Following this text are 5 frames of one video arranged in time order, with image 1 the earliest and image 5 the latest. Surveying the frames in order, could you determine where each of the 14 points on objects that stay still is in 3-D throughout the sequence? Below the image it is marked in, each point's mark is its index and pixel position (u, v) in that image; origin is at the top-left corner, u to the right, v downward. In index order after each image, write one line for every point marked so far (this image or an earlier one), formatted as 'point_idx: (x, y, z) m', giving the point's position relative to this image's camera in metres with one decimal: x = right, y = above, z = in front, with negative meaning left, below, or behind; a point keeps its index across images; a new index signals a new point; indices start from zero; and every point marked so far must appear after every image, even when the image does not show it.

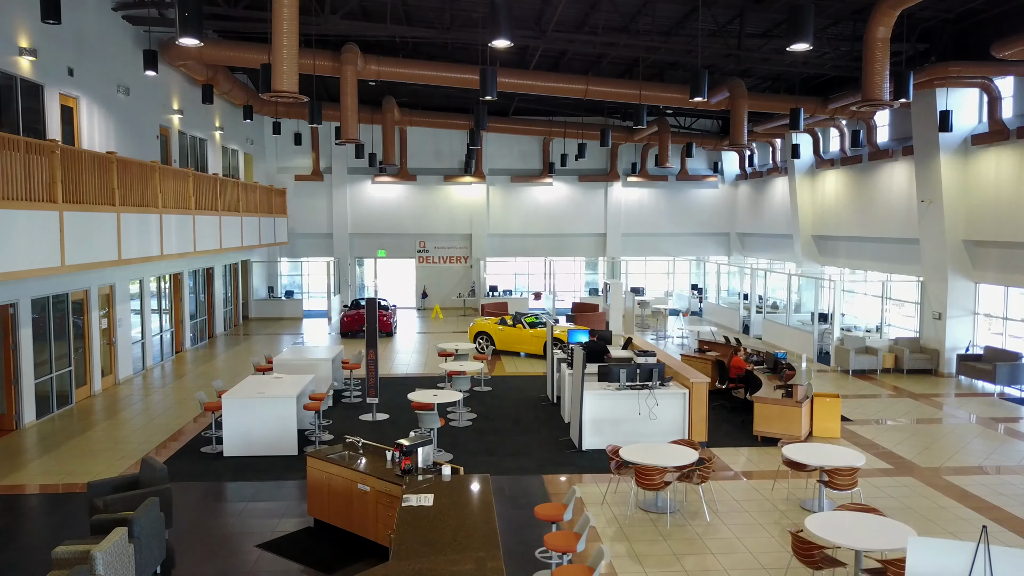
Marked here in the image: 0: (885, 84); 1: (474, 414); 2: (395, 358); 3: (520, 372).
0: (+4.5, +2.4, +9.8) m
1: (-0.6, -1.9, +12.1) m
2: (-2.5, -1.5, +18.0) m
3: (+0.1, -1.6, +15.6) m
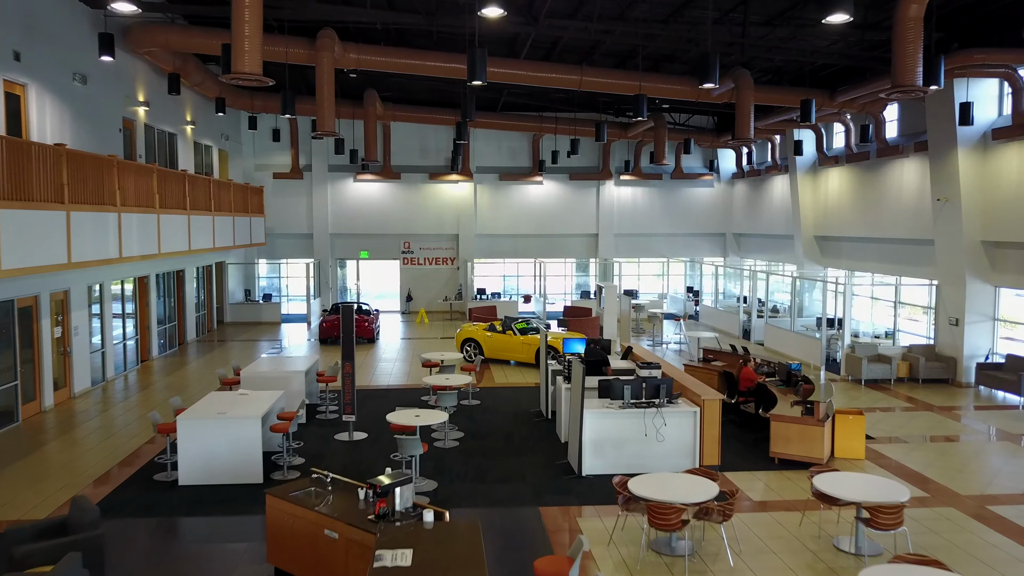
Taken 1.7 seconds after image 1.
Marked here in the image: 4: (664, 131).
0: (+4.4, +2.4, +8.8) m
1: (-0.7, -2.0, +11.1) m
2: (-2.8, -1.6, +16.9) m
3: (0.0, -1.7, +14.6) m
4: (+3.7, +3.8, +19.6) m
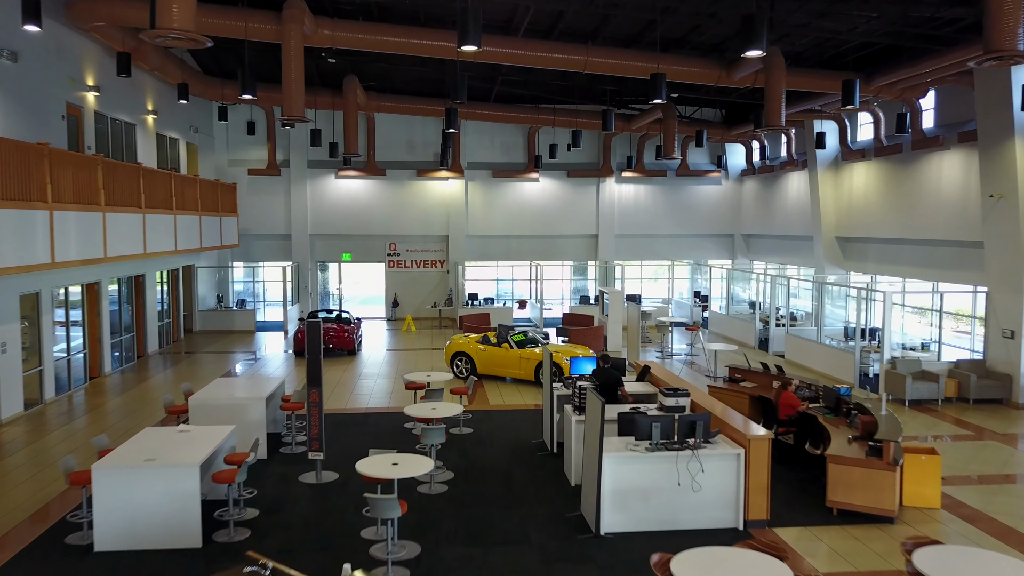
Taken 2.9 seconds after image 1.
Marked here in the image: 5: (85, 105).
0: (+4.4, +2.2, +7.1) m
1: (-0.7, -2.1, +9.3) m
2: (-2.8, -1.8, +15.1) m
3: (-0.1, -1.8, +12.8) m
4: (+3.5, +3.6, +17.9) m
5: (-7.7, +3.3, +14.6) m
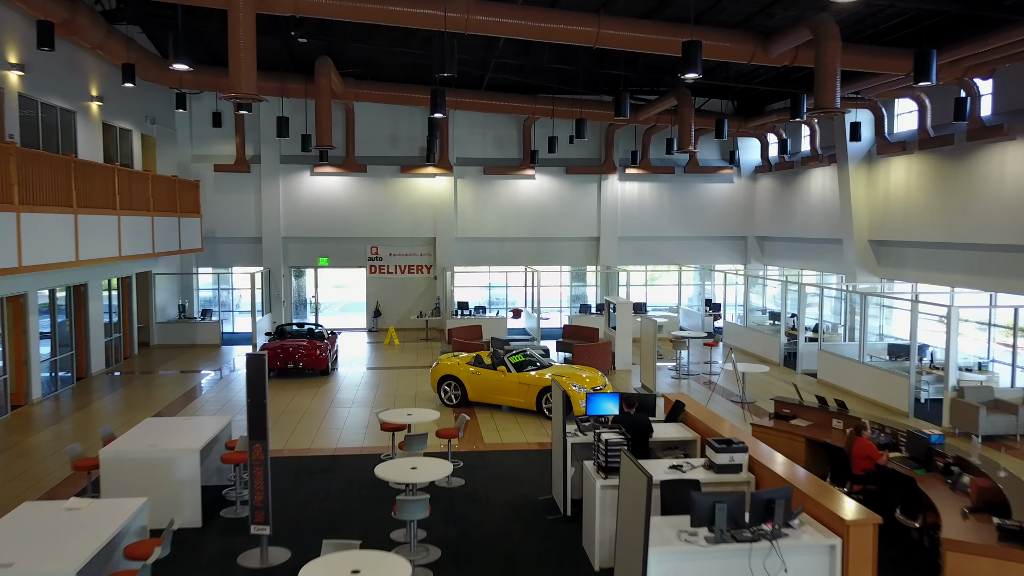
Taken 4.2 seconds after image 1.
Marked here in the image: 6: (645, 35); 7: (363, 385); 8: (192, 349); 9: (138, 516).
0: (+4.5, +2.1, +5.0) m
1: (-0.7, -2.3, +7.1) m
2: (-2.9, -2.0, +12.9) m
3: (-0.1, -2.0, +10.7) m
4: (+3.5, +3.4, +15.8) m
5: (-7.7, +3.1, +12.4) m
6: (+1.8, +3.5, +11.3) m
7: (-2.7, -1.8, +15.0) m
8: (-7.6, -1.5, +19.5) m
9: (-2.9, -1.8, +6.4) m
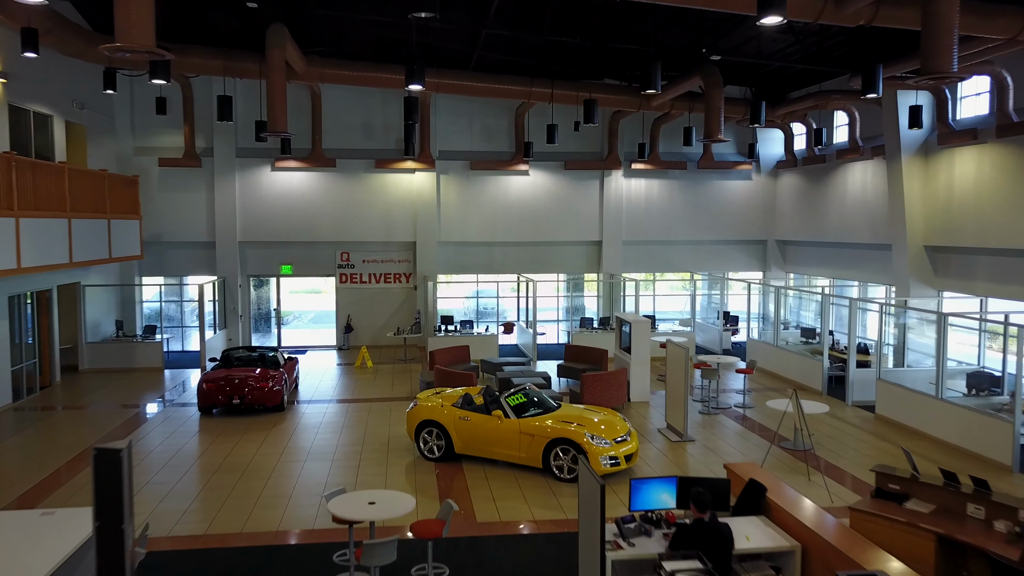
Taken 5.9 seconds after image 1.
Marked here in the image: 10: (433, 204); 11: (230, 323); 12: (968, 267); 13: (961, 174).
0: (+4.6, +1.8, +2.4) m
1: (-0.6, -2.6, +4.4) m
2: (-2.9, -2.2, +10.1) m
3: (-0.1, -2.3, +8.0) m
4: (+3.4, +3.2, +13.2) m
5: (-7.7, +2.8, +9.6) m
6: (+1.8, +3.2, +8.6) m
7: (-2.8, -2.1, +12.3) m
8: (-7.8, -1.7, +16.7) m
9: (-2.8, -2.0, +3.7) m
10: (-1.8, +1.9, +19.2) m
11: (-6.4, -0.8, +18.6) m
12: (+7.7, +0.4, +13.8) m
13: (+7.5, +1.9, +13.6) m
